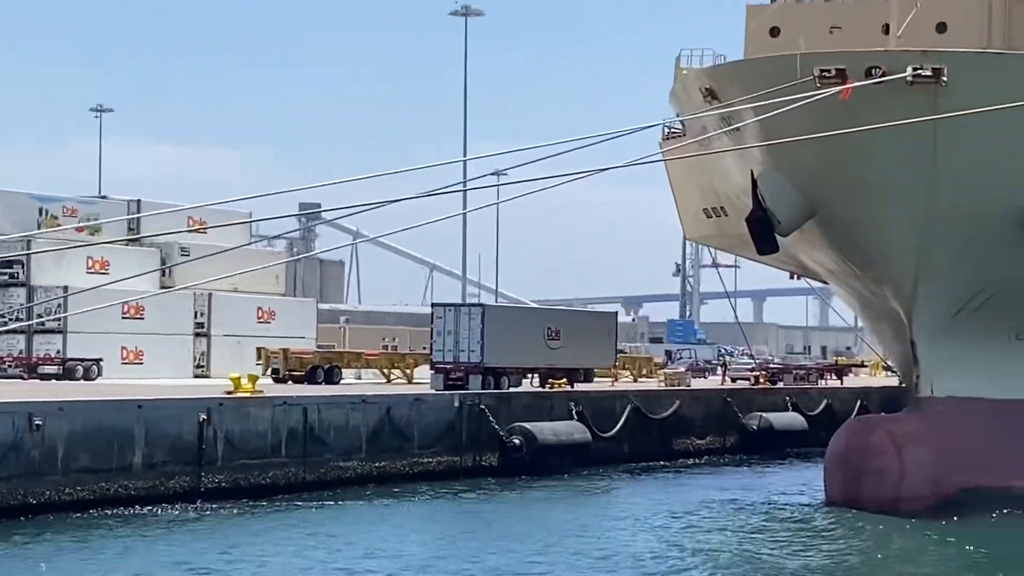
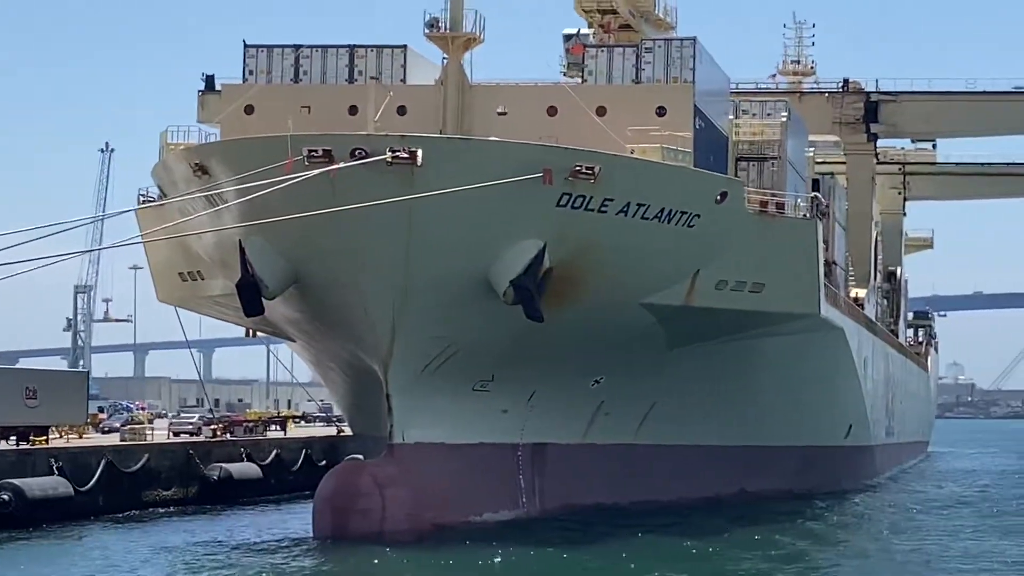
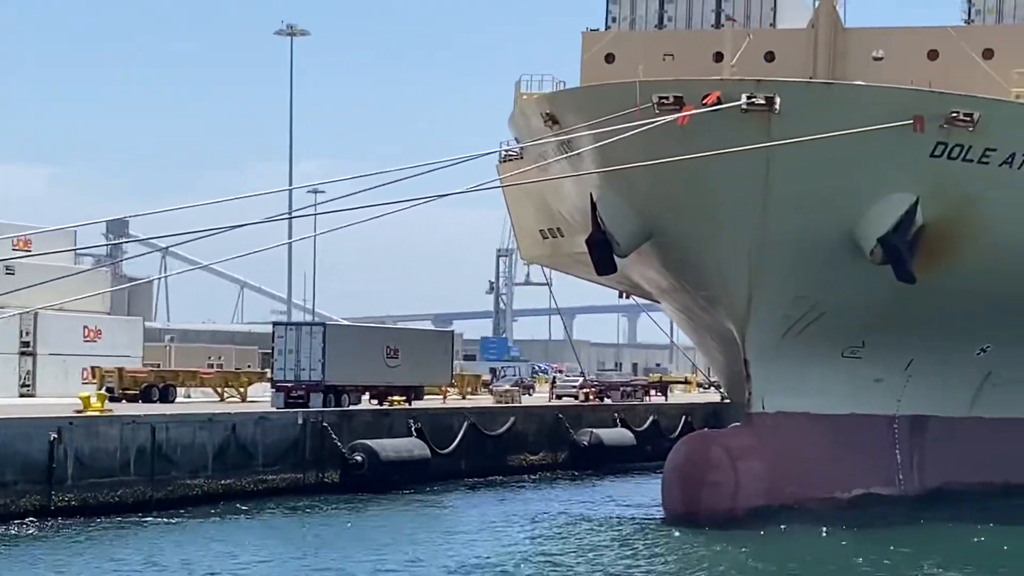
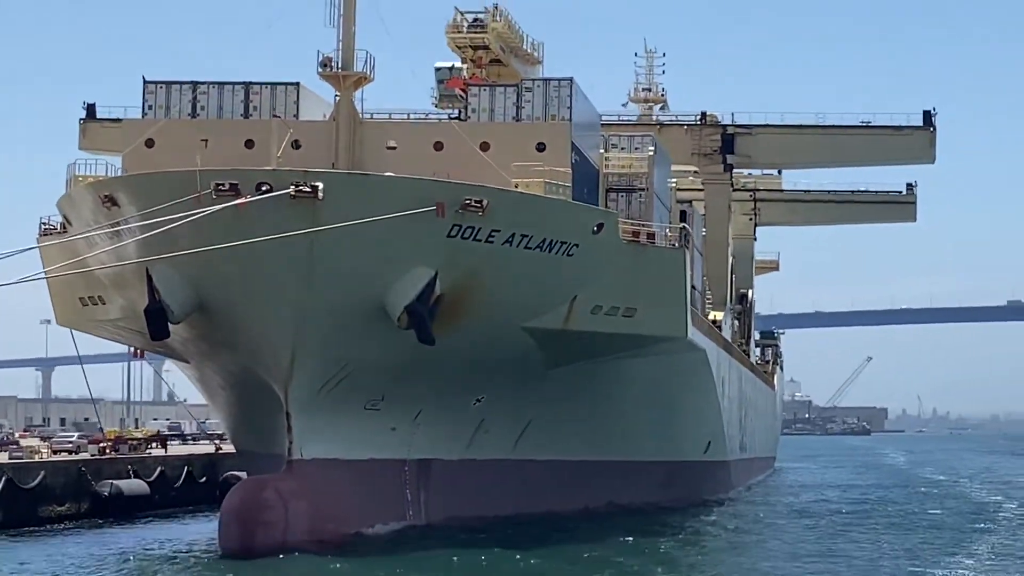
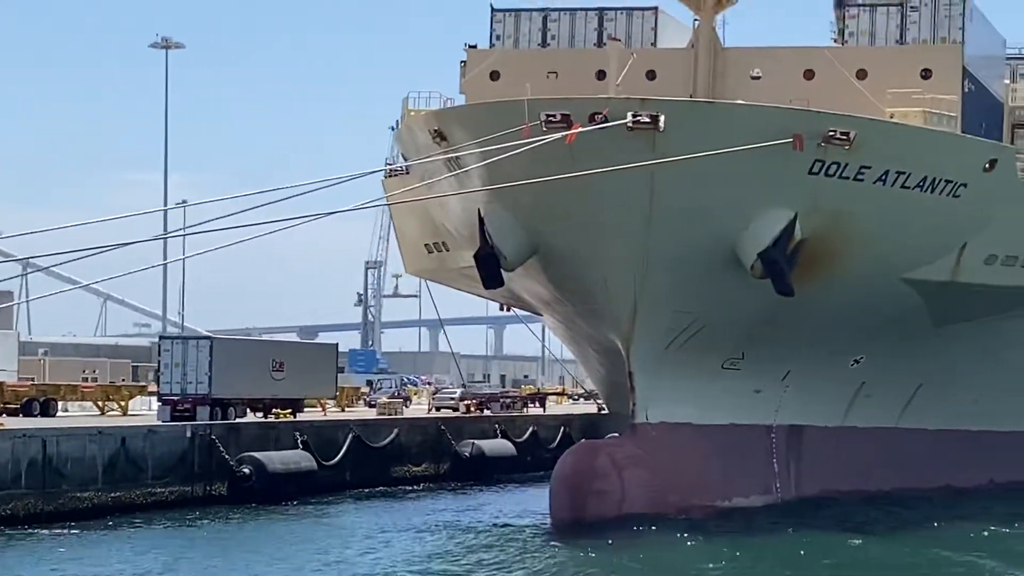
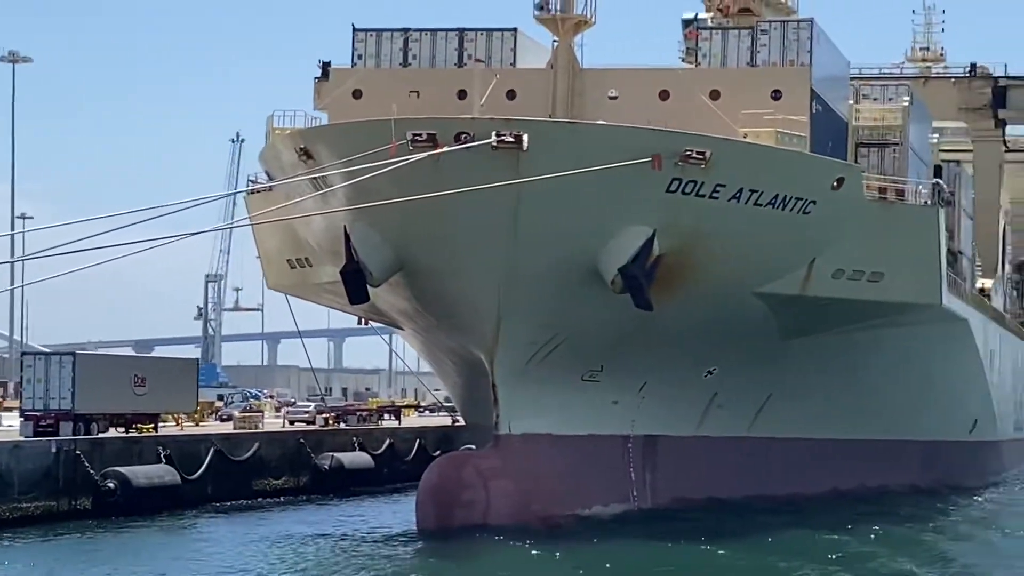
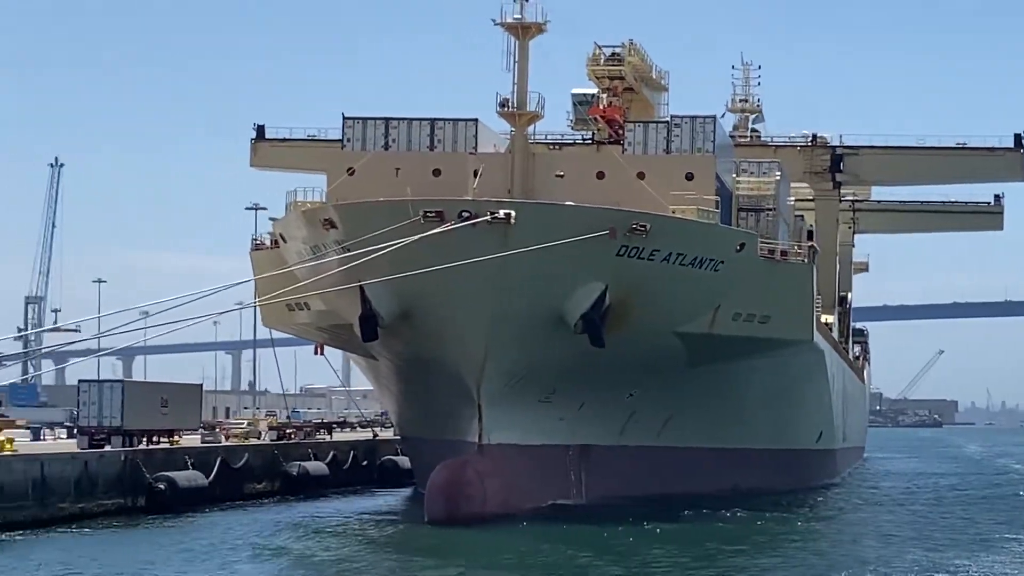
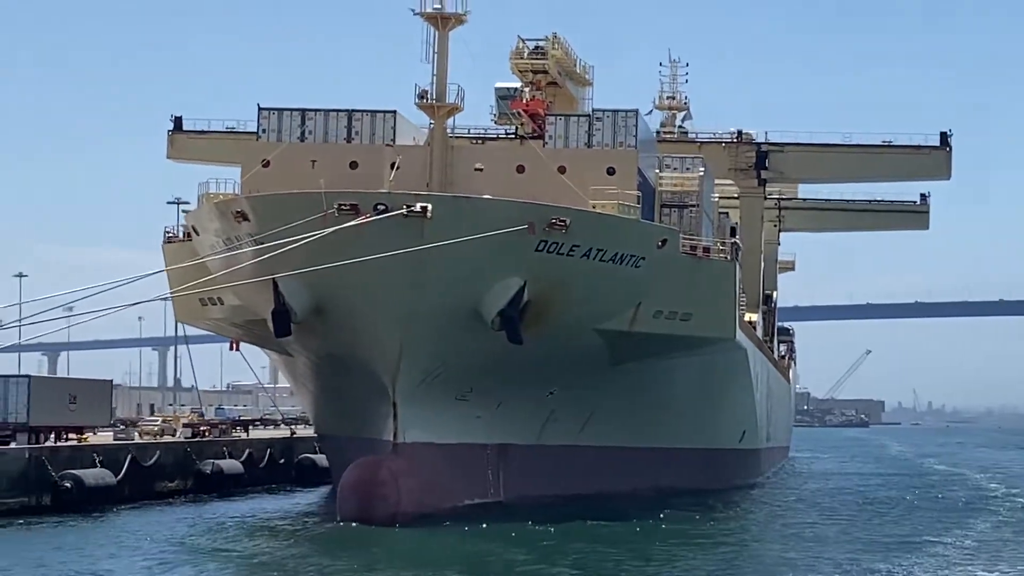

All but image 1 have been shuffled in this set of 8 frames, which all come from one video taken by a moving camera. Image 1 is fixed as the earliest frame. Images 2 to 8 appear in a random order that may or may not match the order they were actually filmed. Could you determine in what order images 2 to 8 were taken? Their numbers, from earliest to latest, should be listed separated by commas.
3, 5, 6, 2, 4, 8, 7
